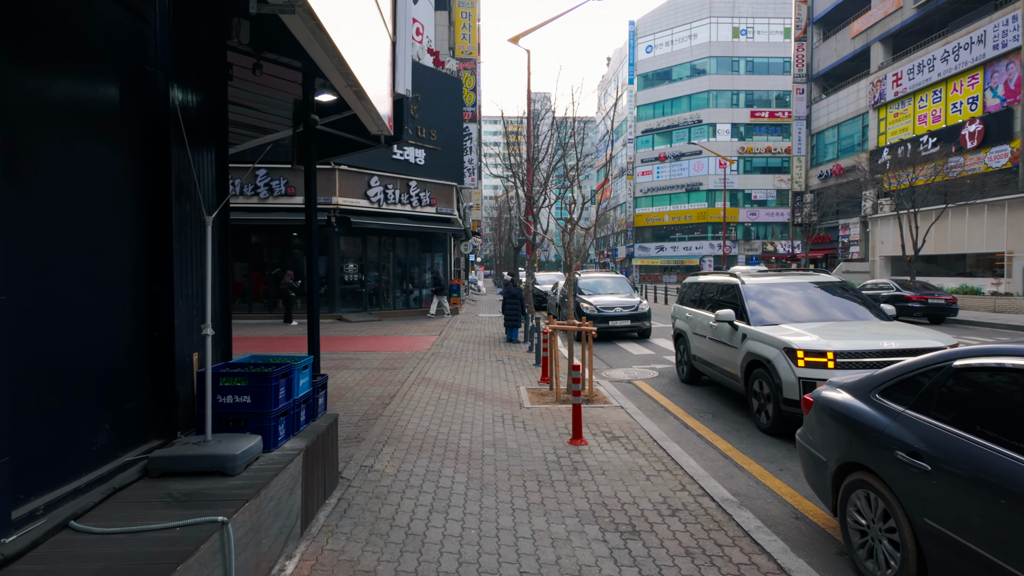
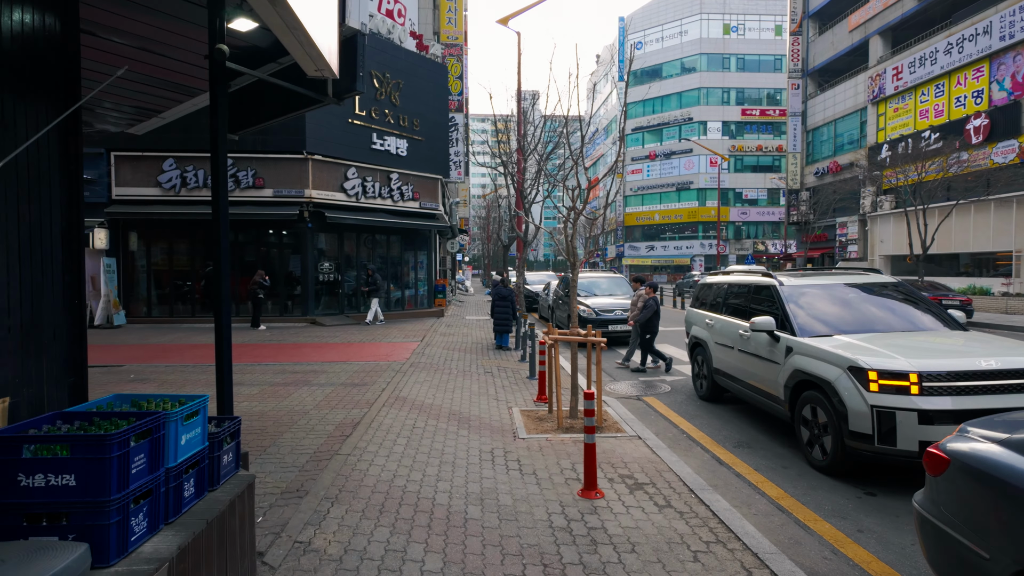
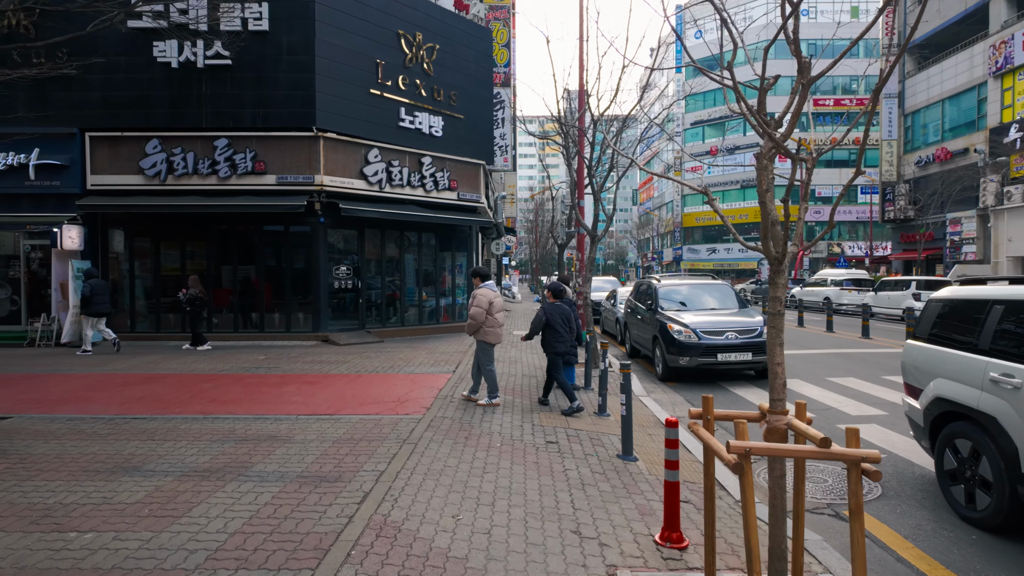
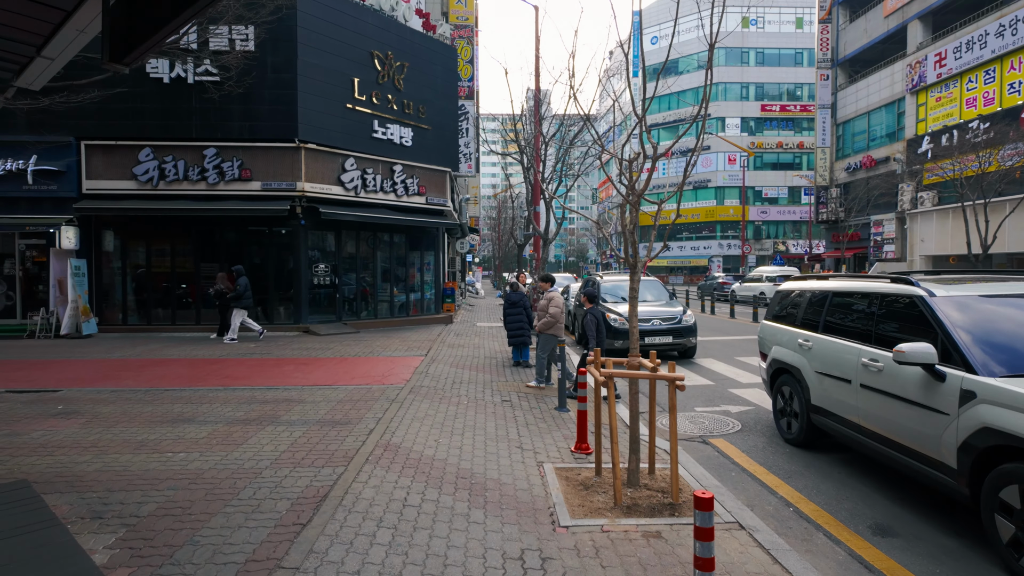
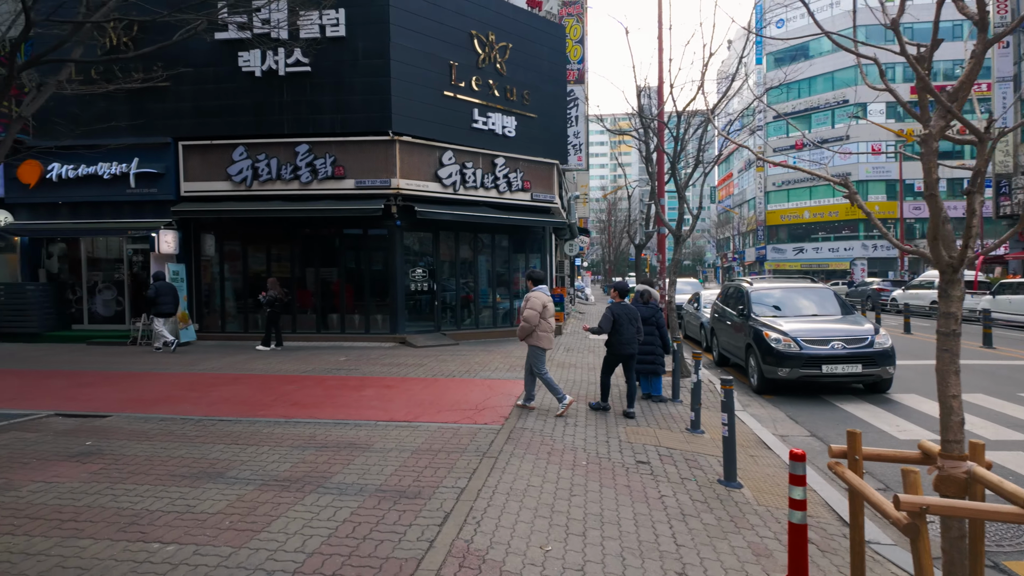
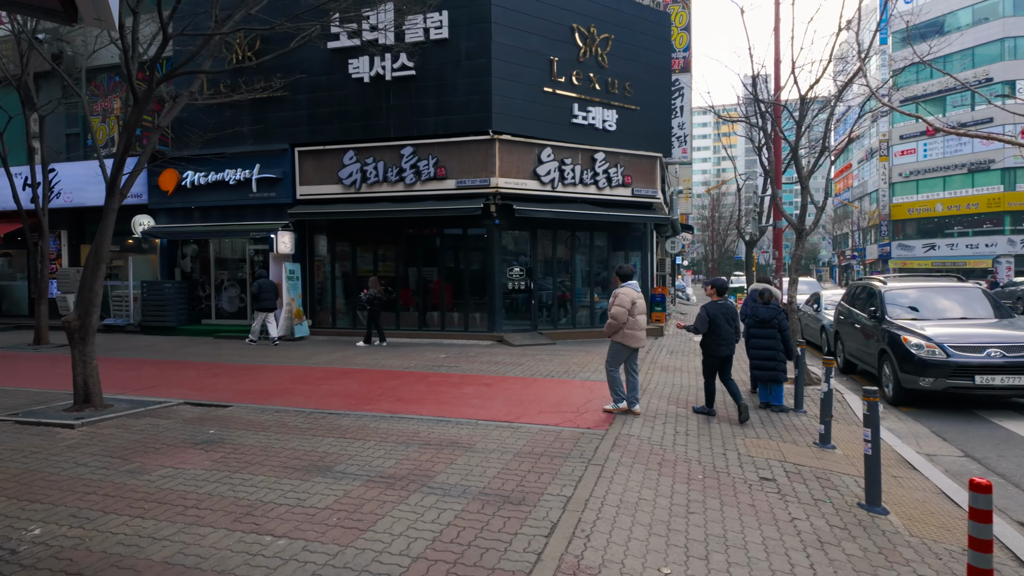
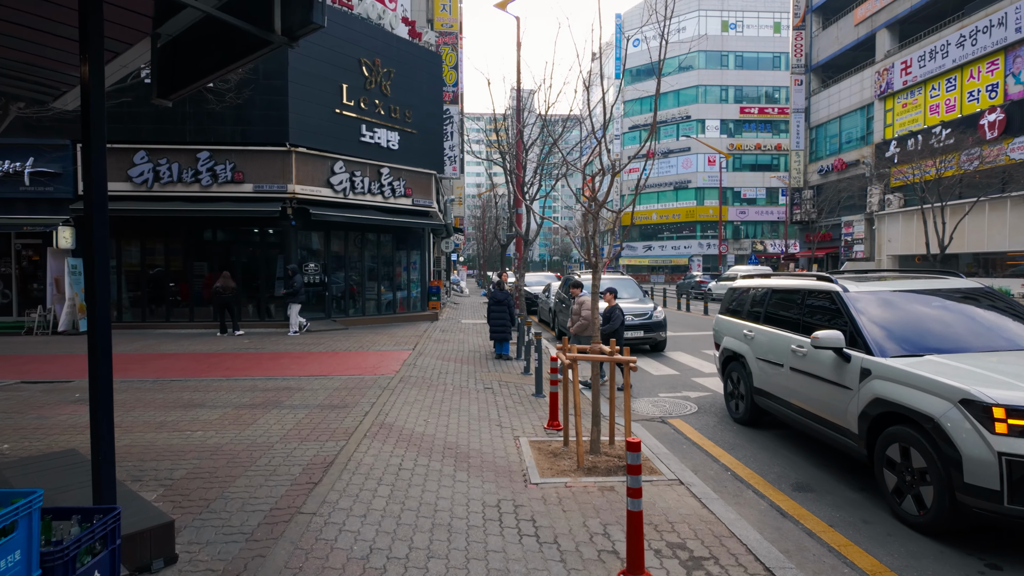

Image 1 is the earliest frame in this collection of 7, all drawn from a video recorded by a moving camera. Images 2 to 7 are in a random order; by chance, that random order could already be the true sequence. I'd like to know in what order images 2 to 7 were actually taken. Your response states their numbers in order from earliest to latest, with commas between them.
2, 7, 4, 3, 5, 6
